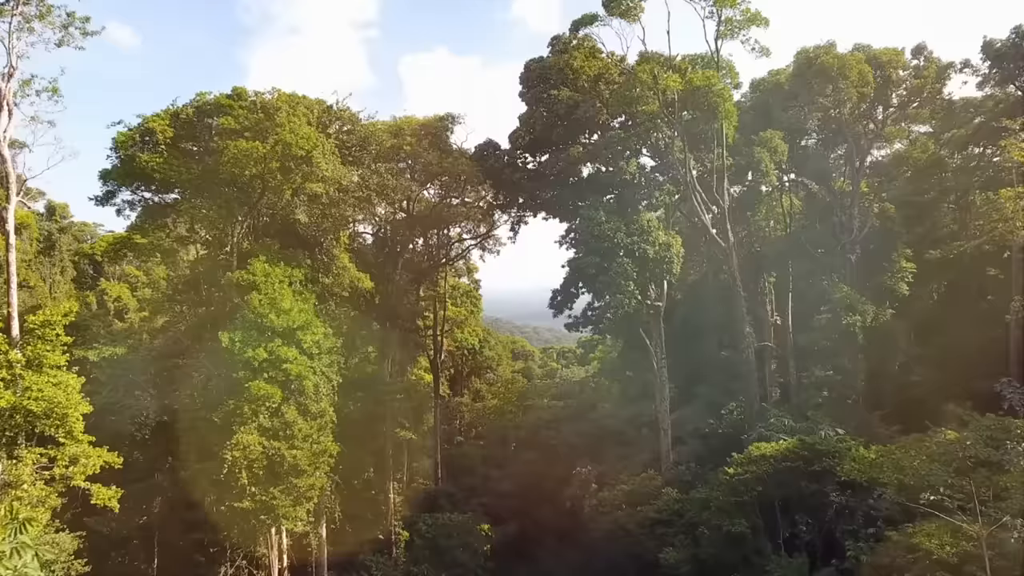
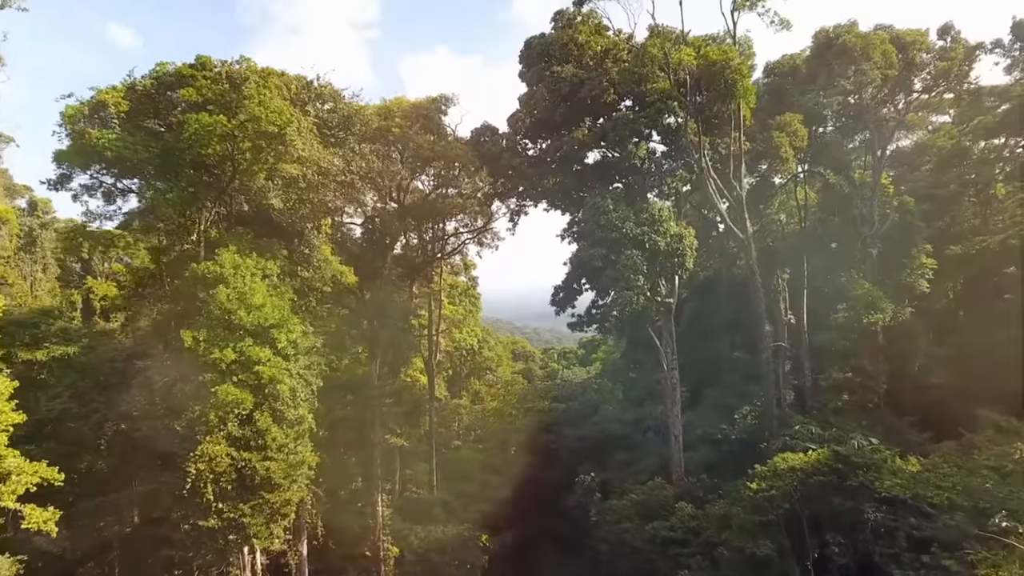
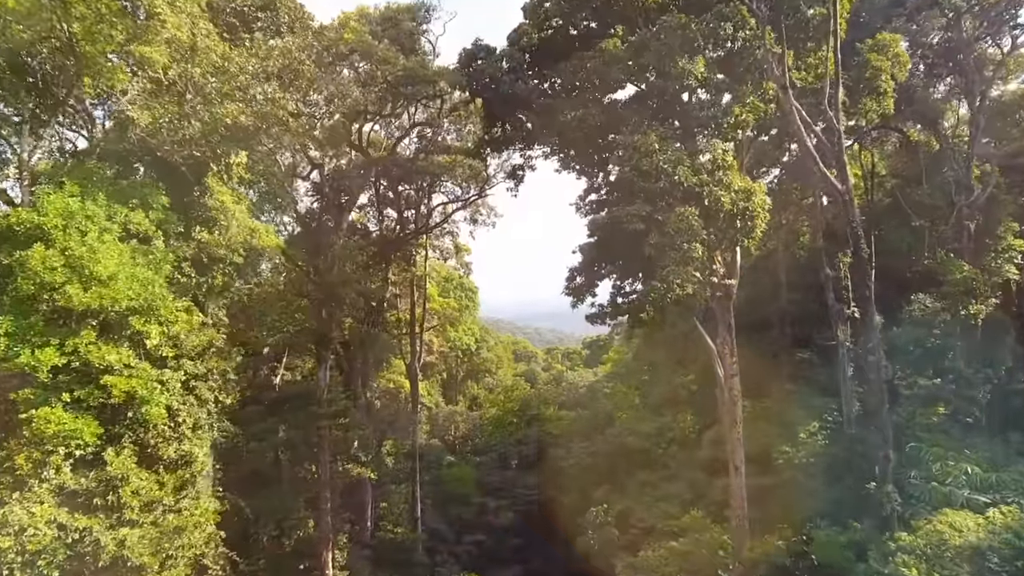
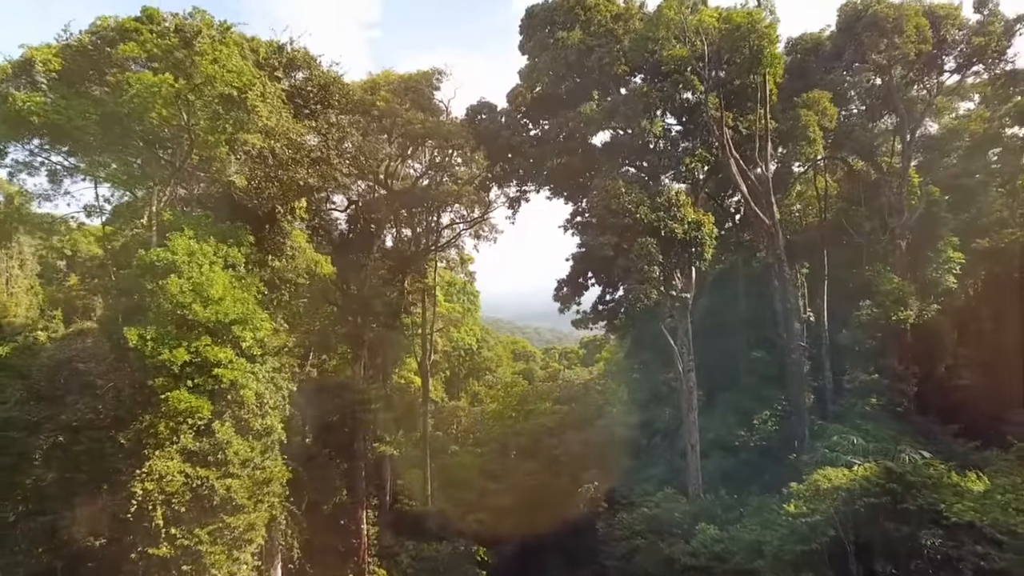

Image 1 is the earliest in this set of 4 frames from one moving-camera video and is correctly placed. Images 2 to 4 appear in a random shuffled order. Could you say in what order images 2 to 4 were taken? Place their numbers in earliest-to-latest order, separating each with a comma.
2, 4, 3
